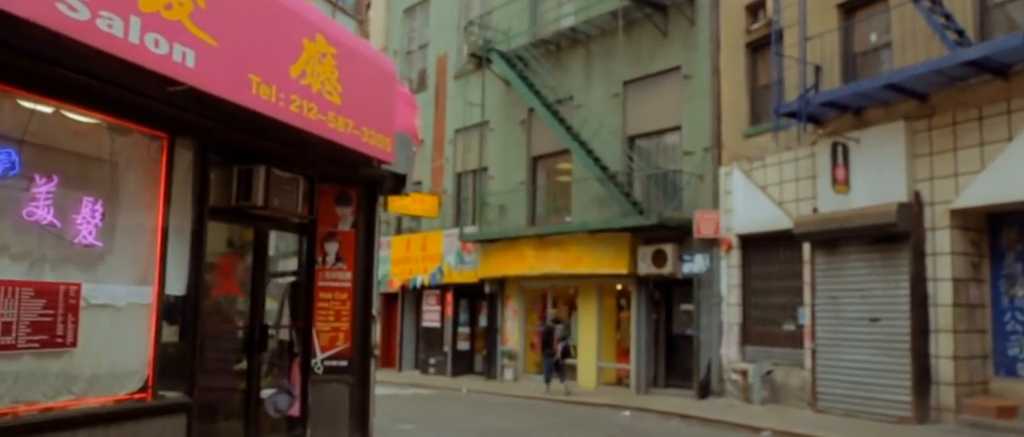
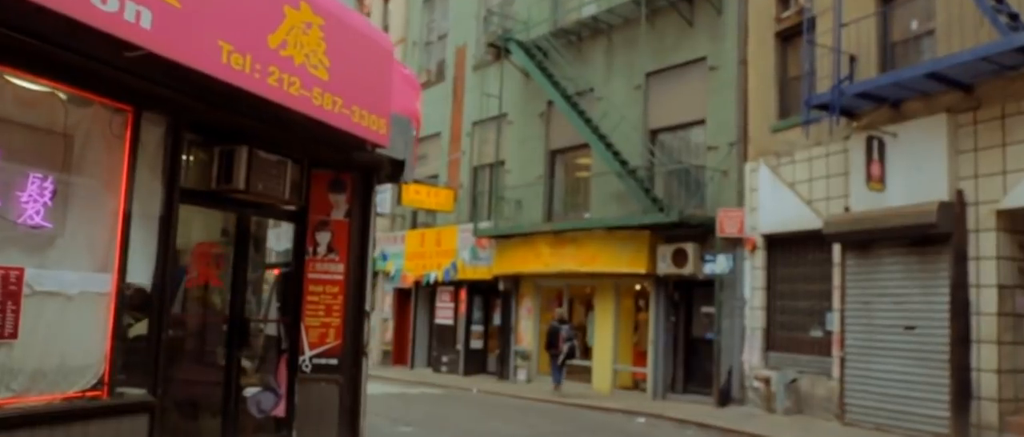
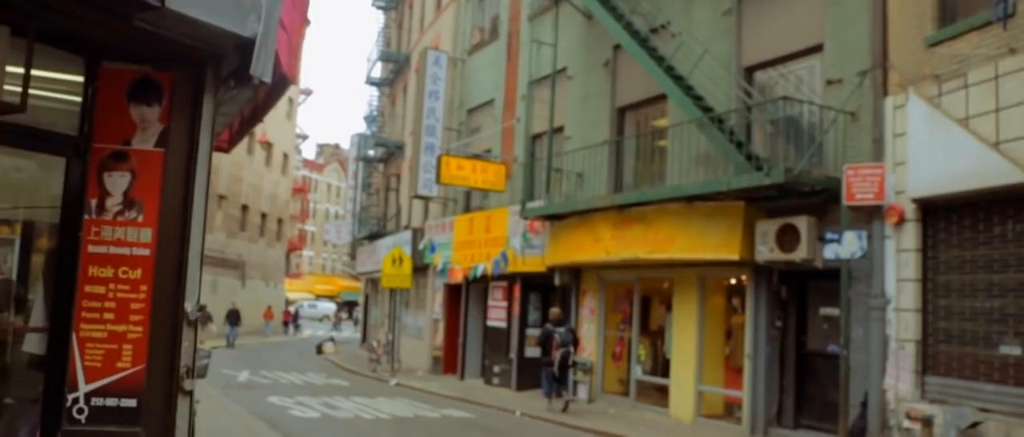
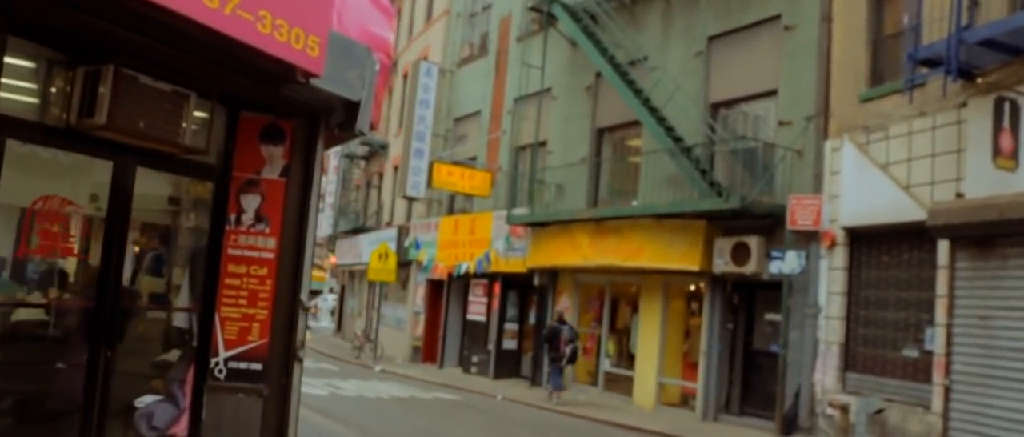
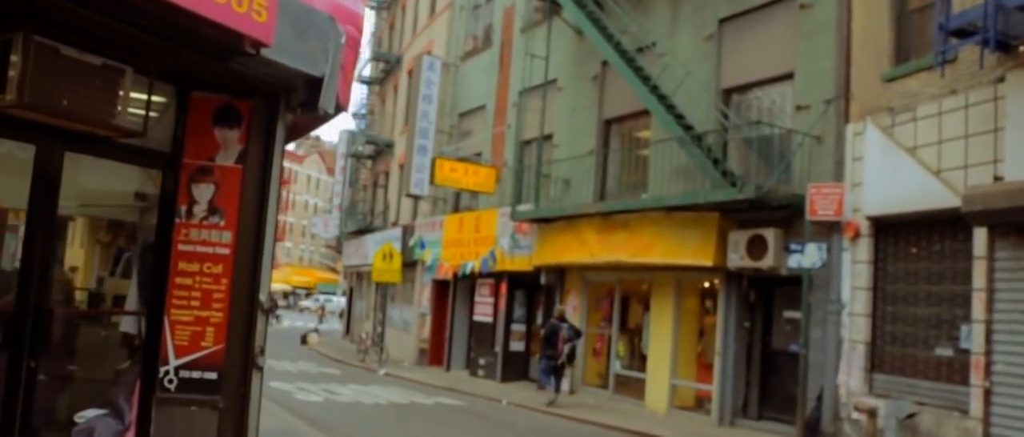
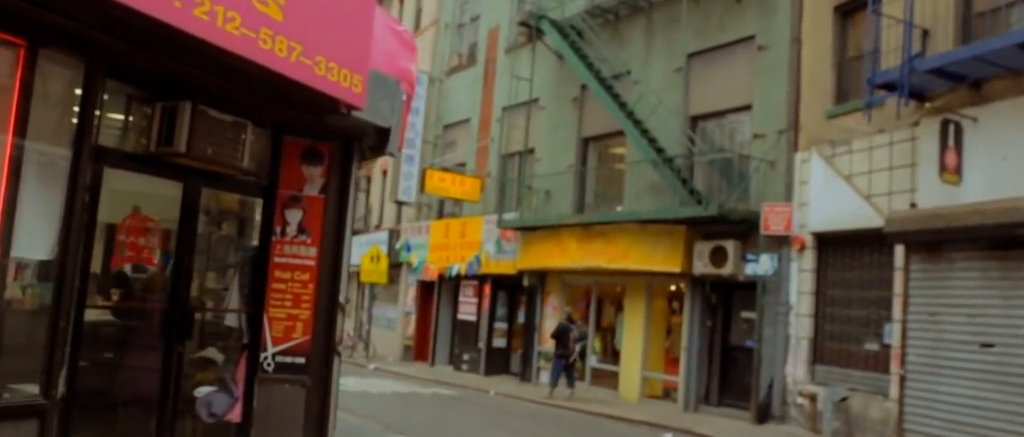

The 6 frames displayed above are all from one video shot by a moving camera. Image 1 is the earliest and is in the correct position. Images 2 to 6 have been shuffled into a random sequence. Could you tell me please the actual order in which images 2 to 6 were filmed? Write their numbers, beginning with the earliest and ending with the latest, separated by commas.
2, 6, 4, 5, 3
